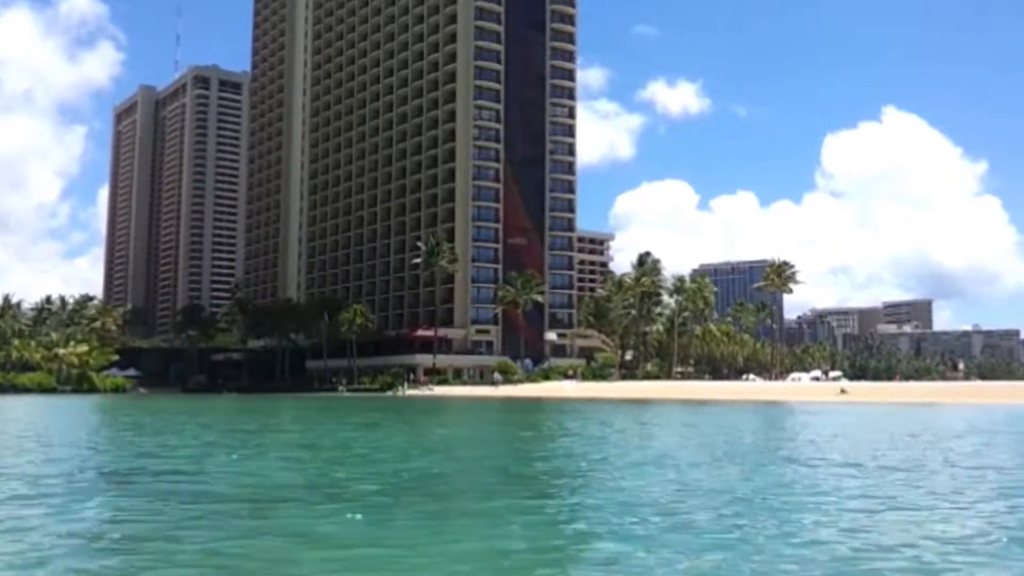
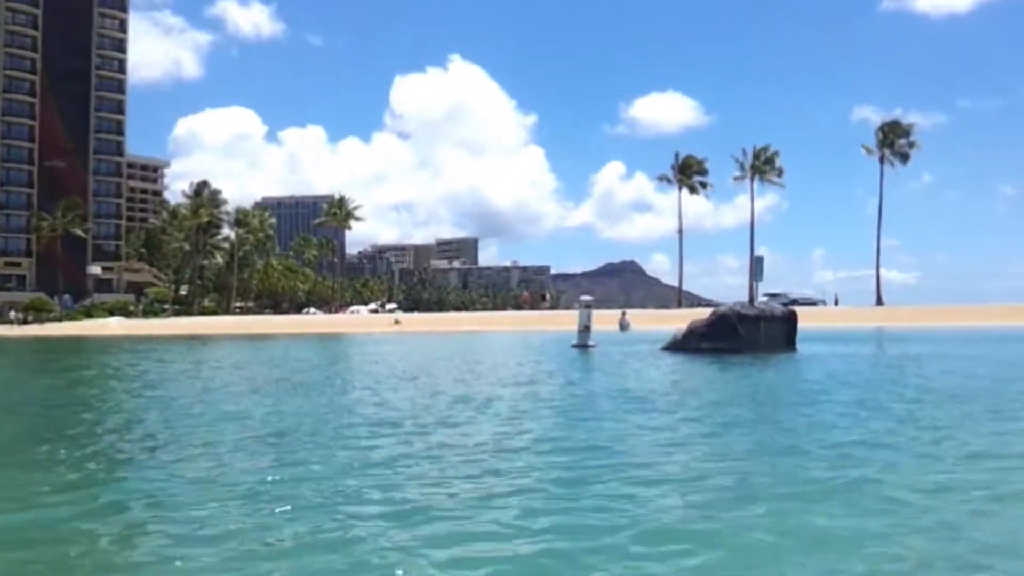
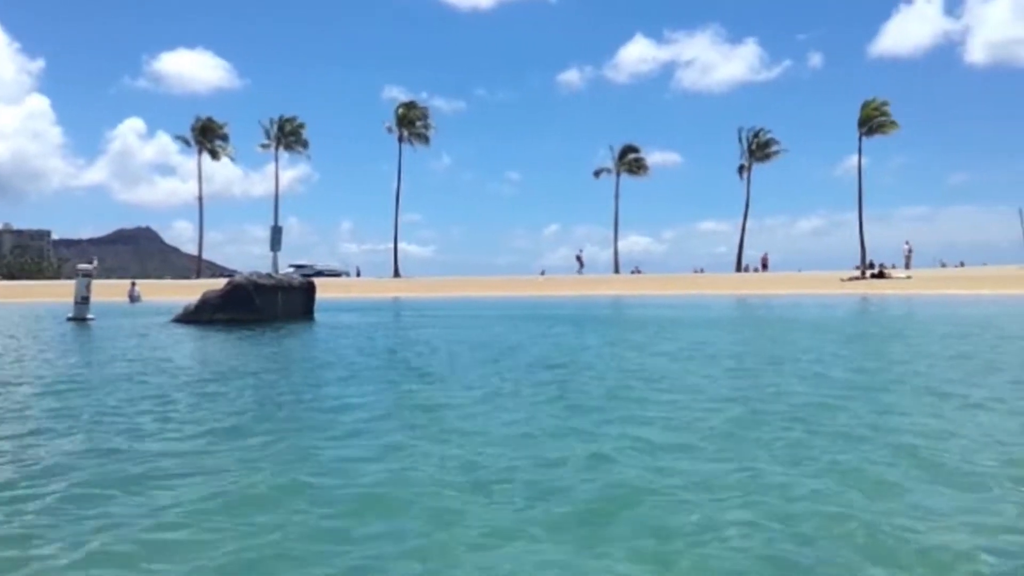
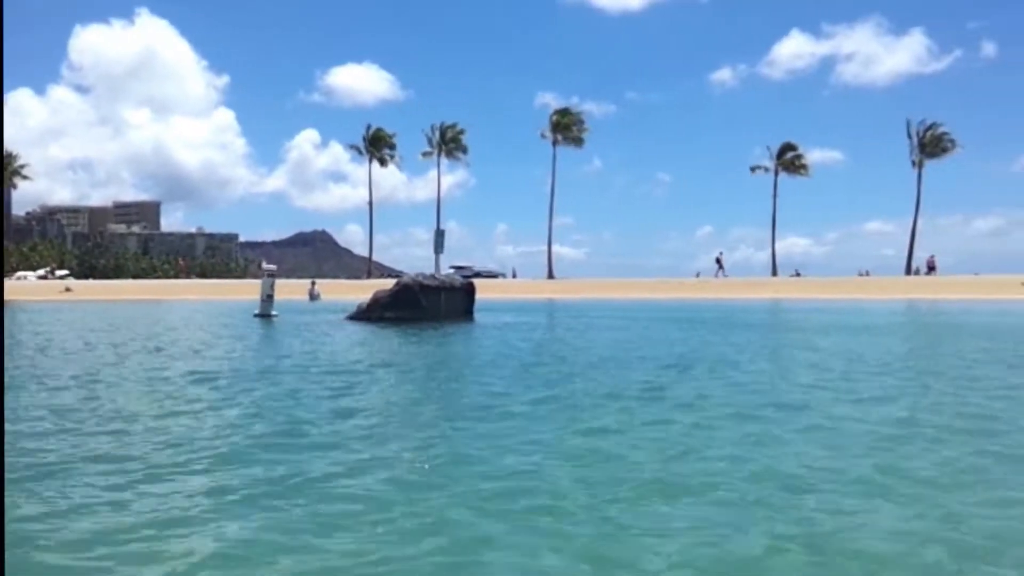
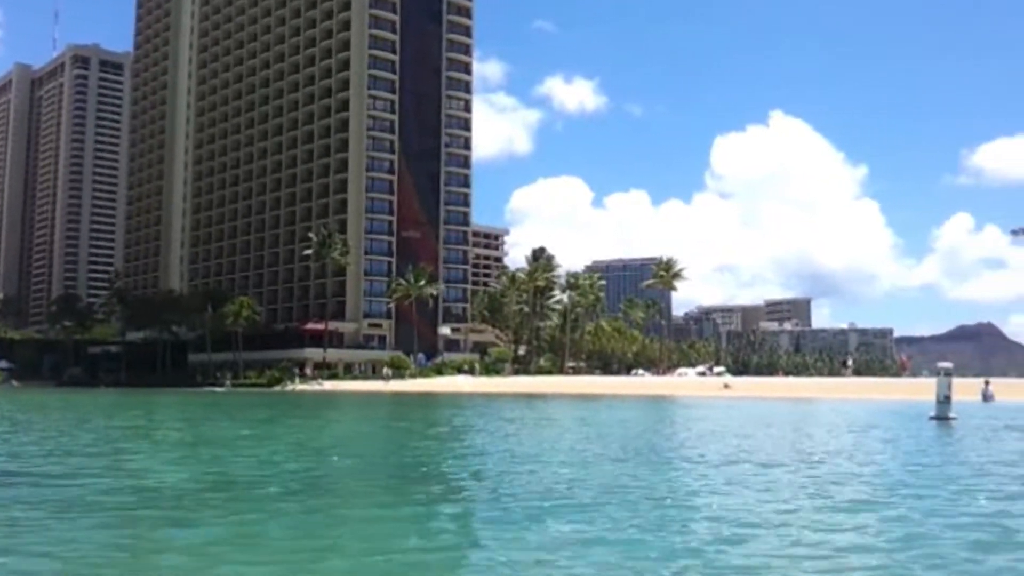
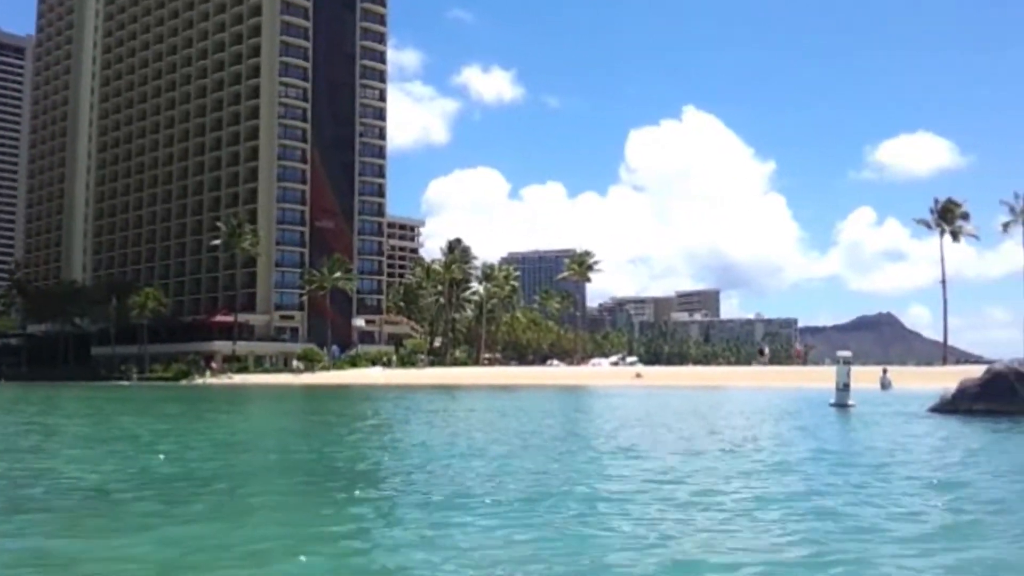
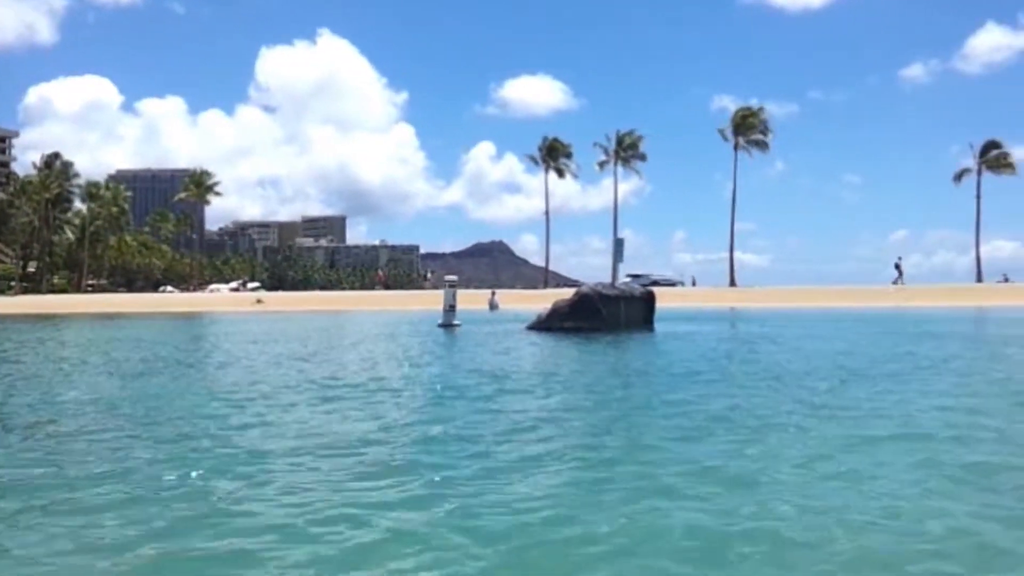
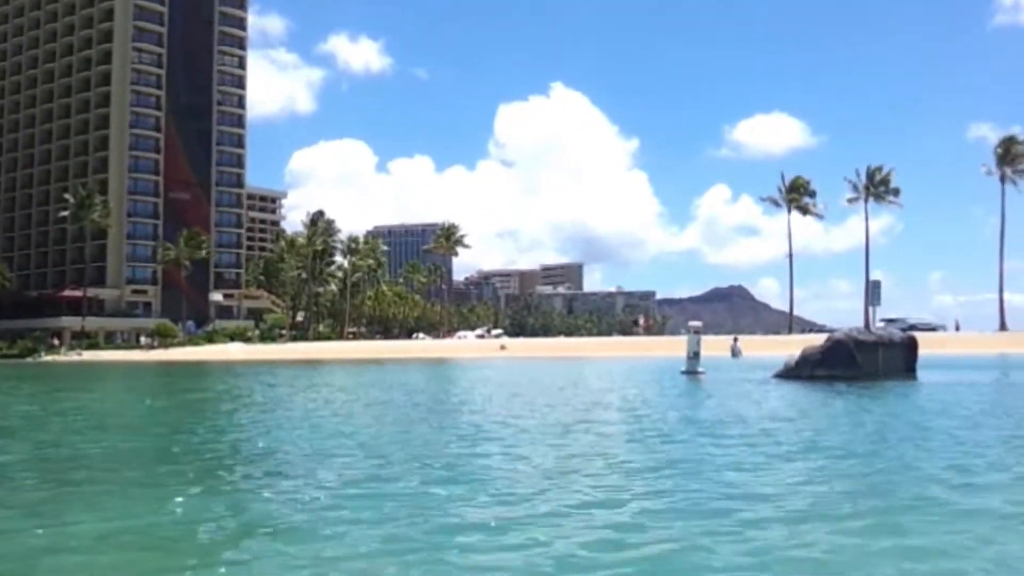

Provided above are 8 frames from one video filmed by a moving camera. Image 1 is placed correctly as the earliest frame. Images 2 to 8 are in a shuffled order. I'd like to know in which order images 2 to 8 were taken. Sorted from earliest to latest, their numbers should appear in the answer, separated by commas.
5, 6, 8, 2, 7, 4, 3
